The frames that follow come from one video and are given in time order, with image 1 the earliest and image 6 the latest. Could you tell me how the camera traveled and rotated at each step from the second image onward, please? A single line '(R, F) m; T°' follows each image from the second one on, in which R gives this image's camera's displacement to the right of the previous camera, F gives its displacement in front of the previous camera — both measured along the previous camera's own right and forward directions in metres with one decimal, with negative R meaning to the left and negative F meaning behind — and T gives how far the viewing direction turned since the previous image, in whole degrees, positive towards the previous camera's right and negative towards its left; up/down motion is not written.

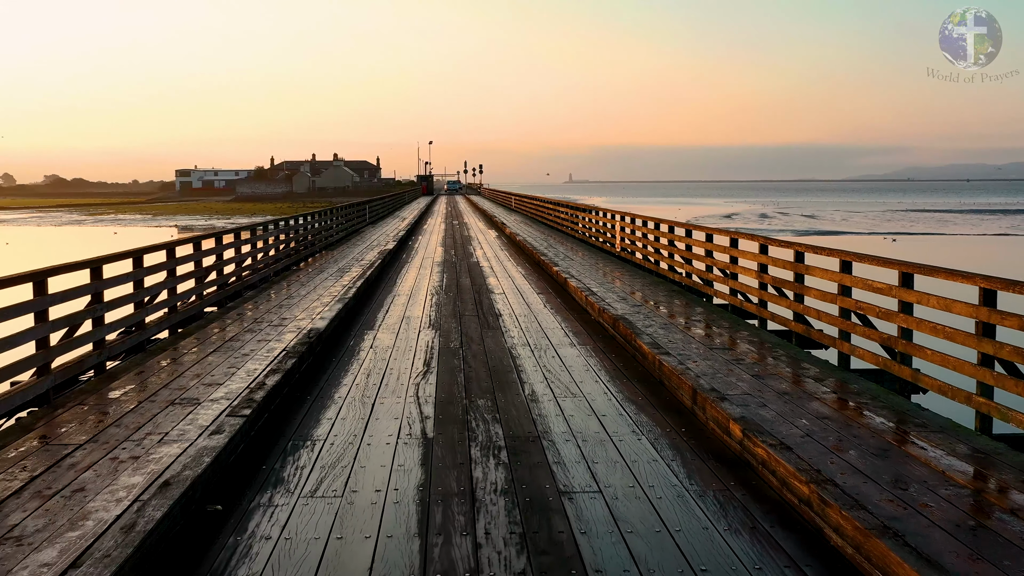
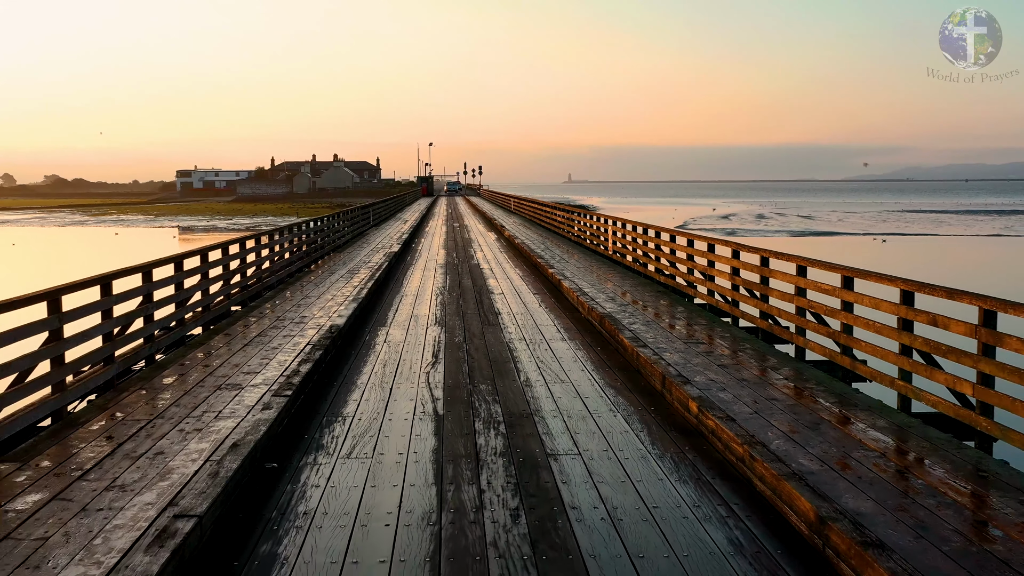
(0.0, -0.8) m; 0°
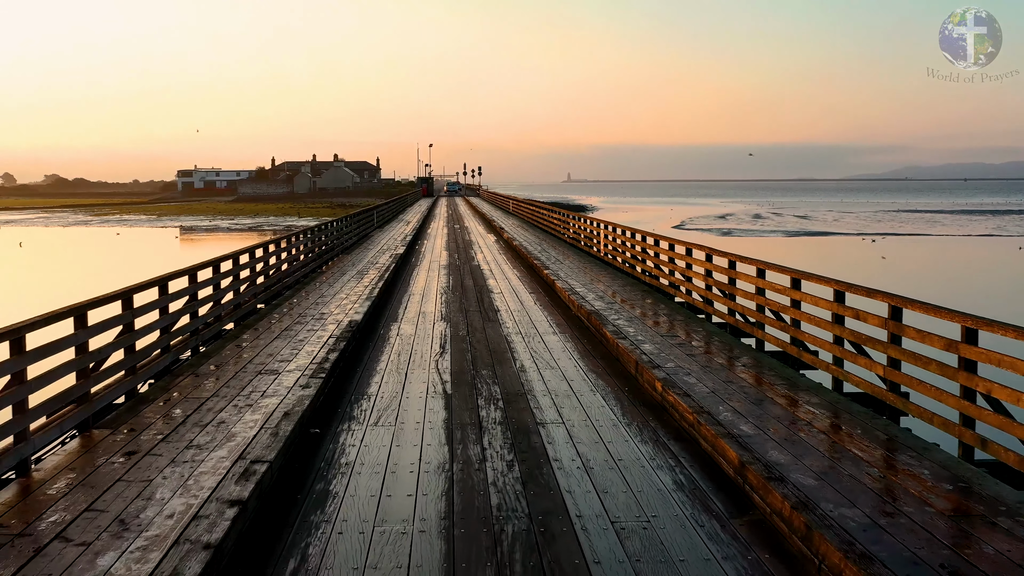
(0.0, -0.9) m; 0°
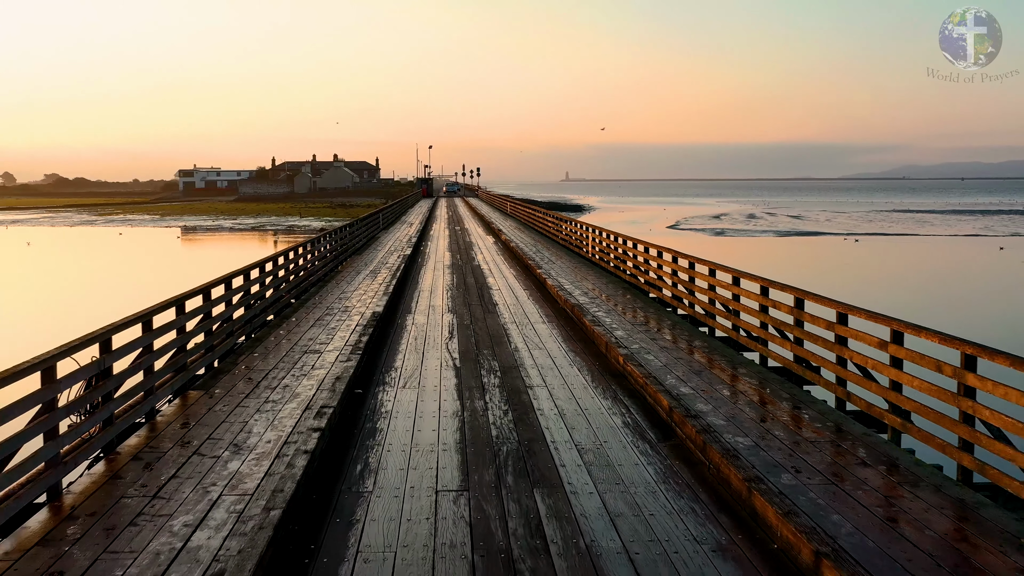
(0.0, -1.6) m; 0°
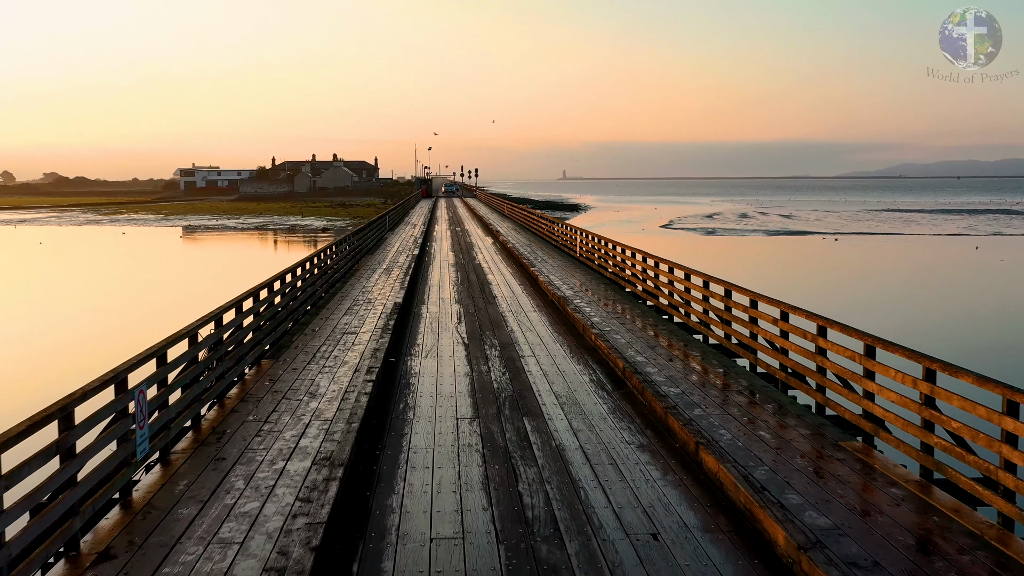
(0.0, -2.0) m; 0°
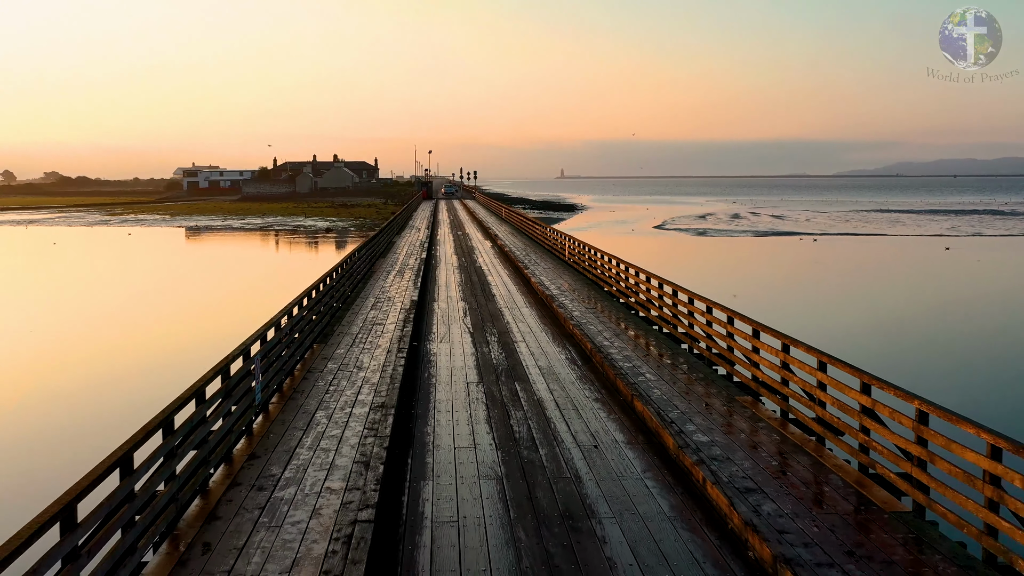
(0.0, -2.5) m; 0°
